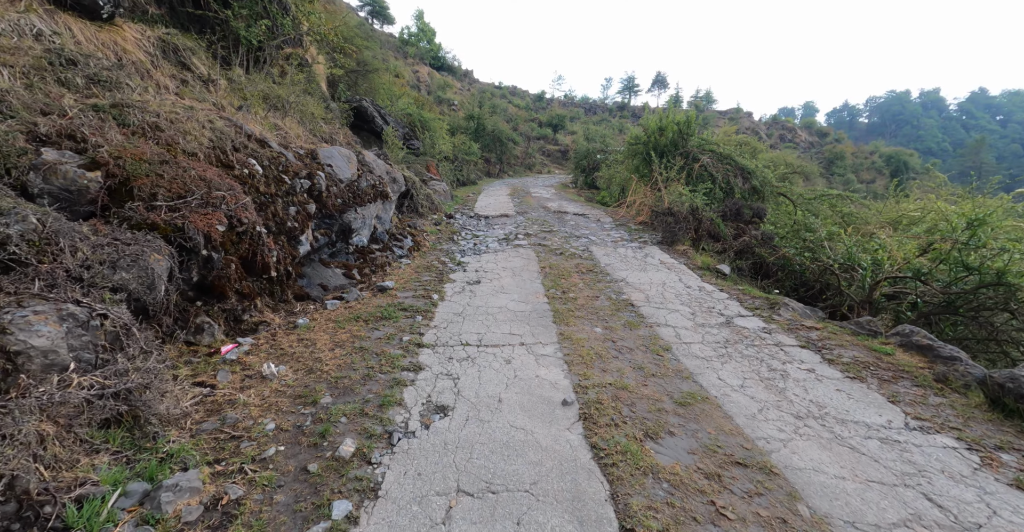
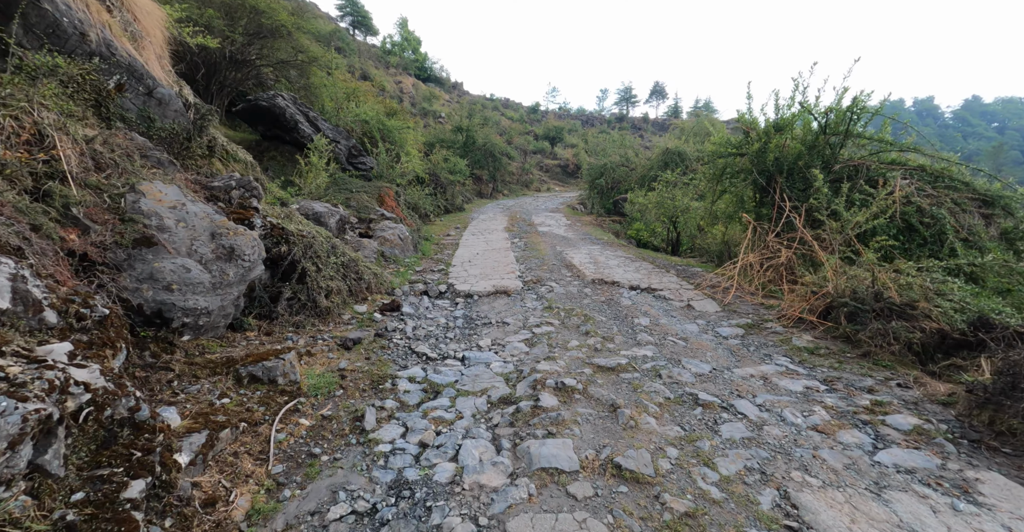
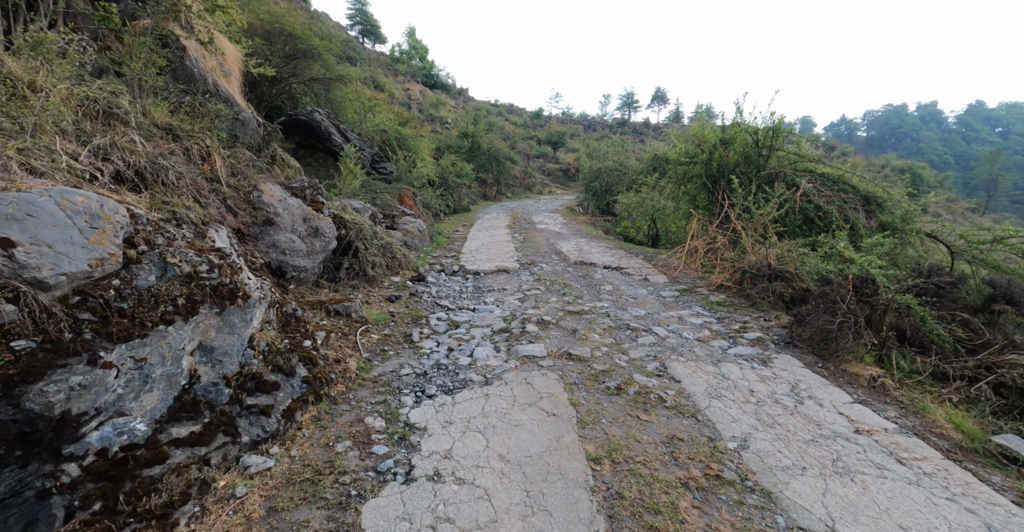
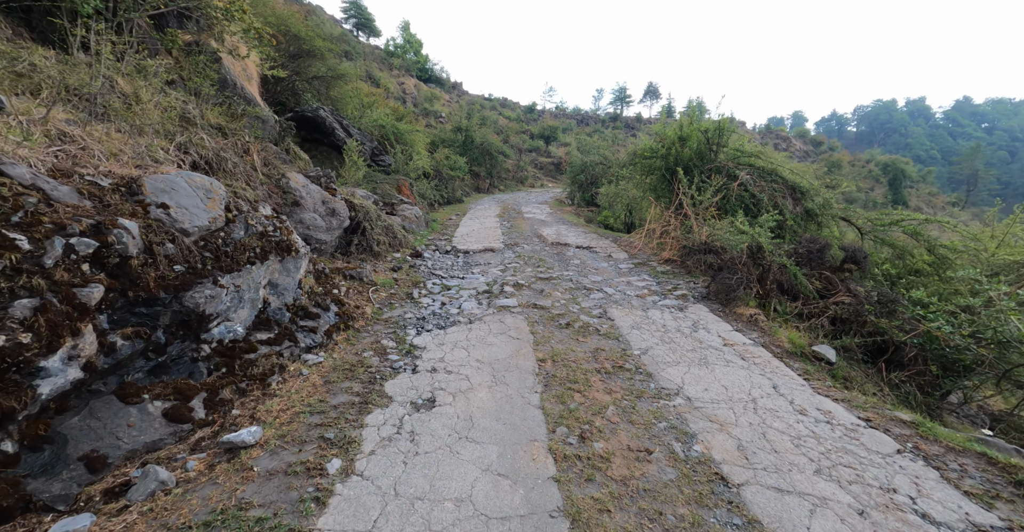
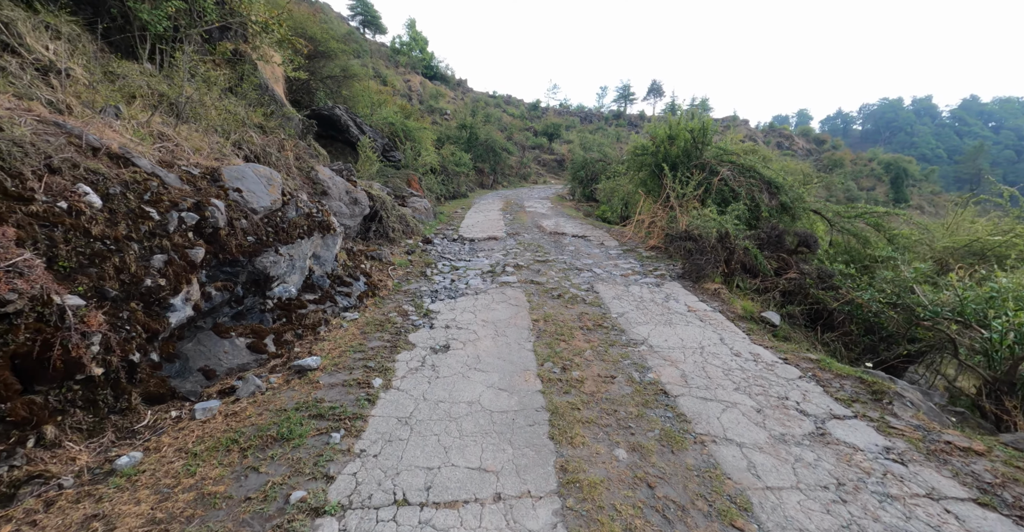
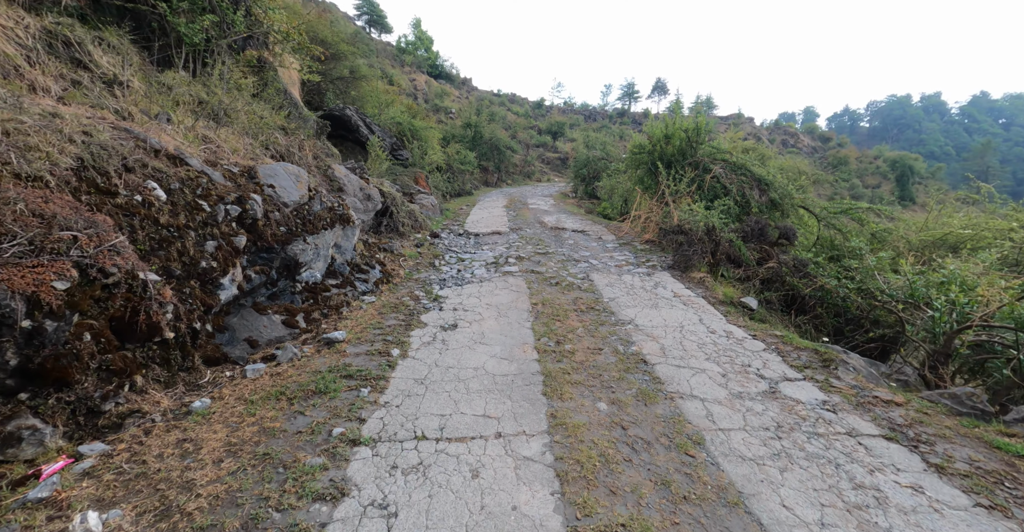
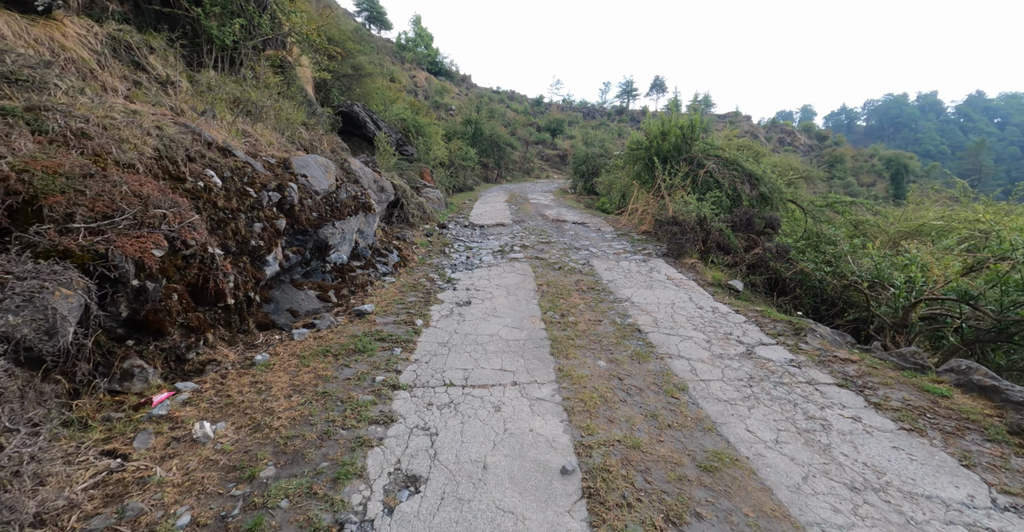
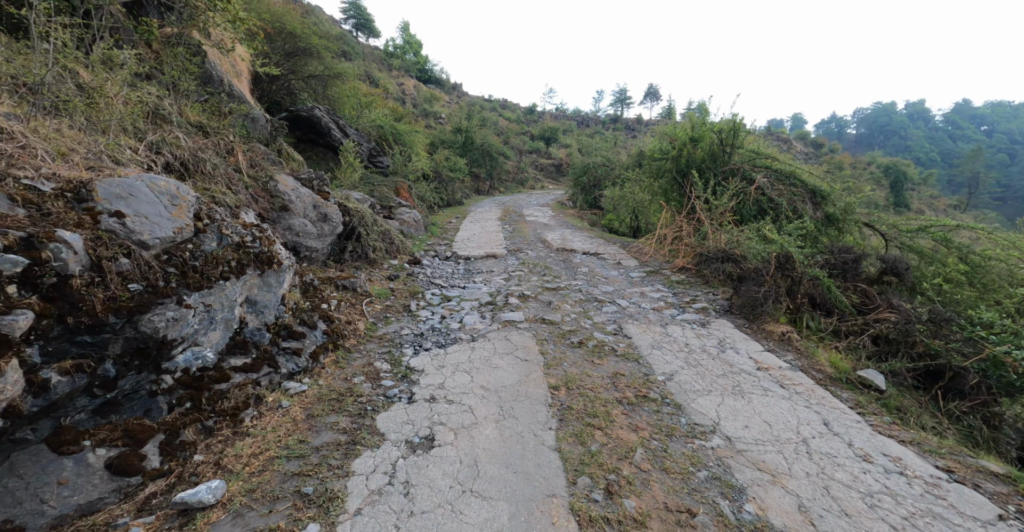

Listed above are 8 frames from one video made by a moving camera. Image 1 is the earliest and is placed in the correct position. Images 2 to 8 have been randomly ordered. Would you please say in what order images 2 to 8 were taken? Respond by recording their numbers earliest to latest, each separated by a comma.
7, 6, 5, 4, 8, 3, 2
